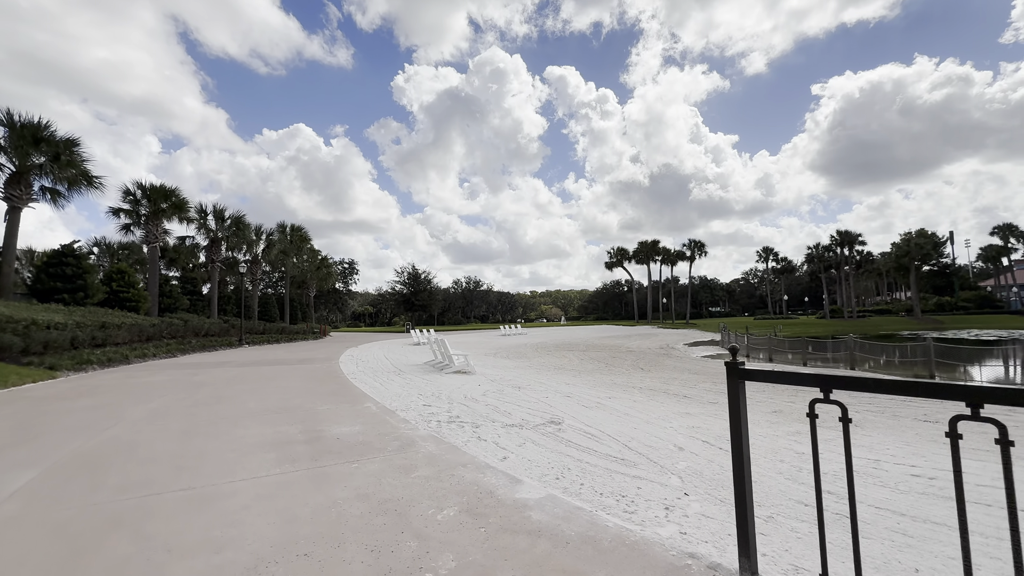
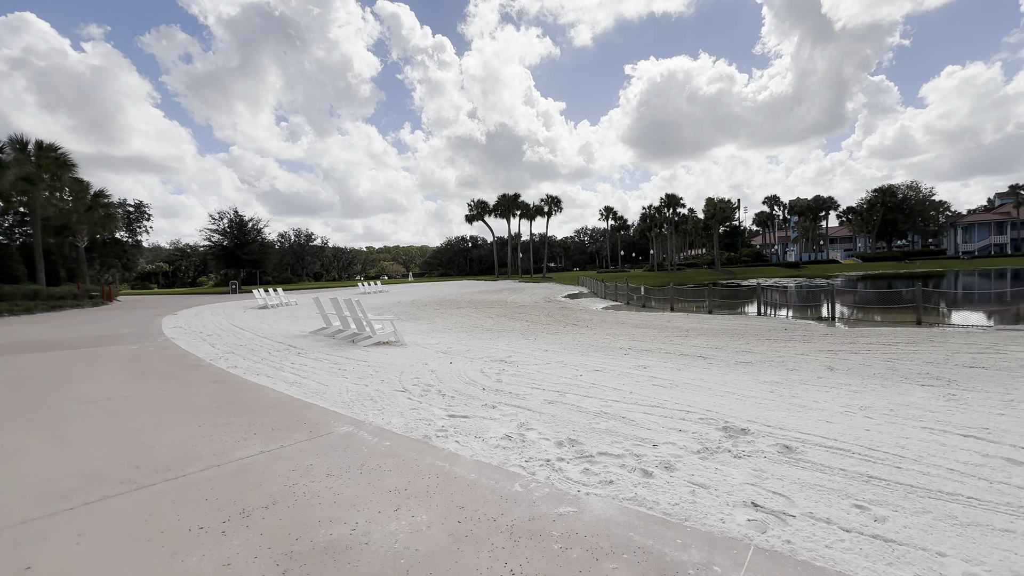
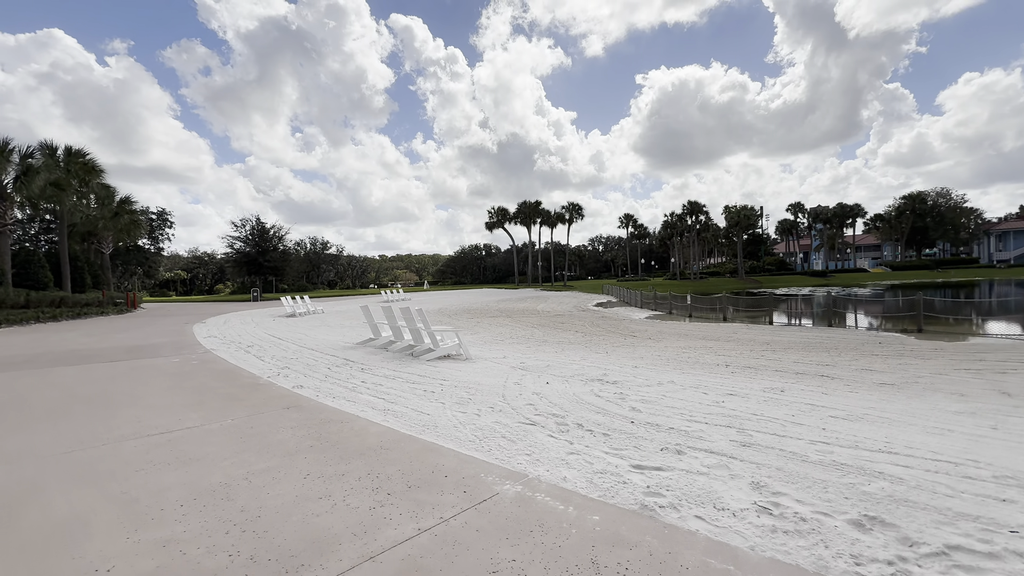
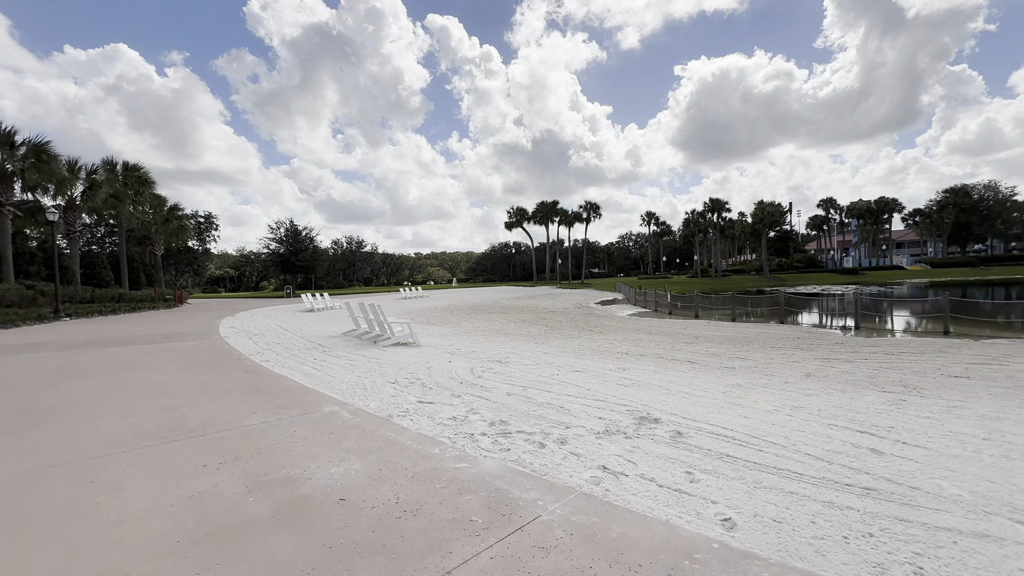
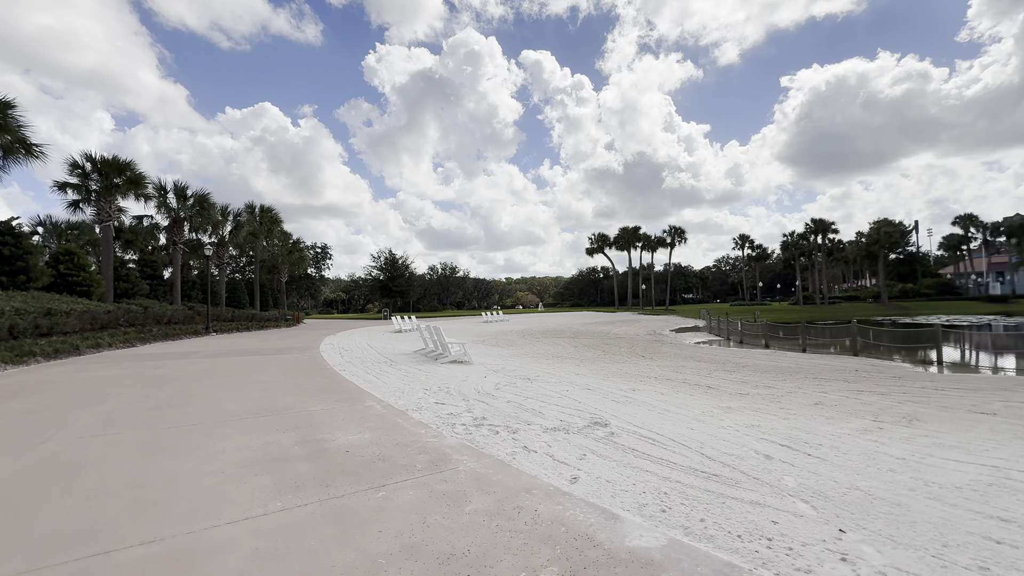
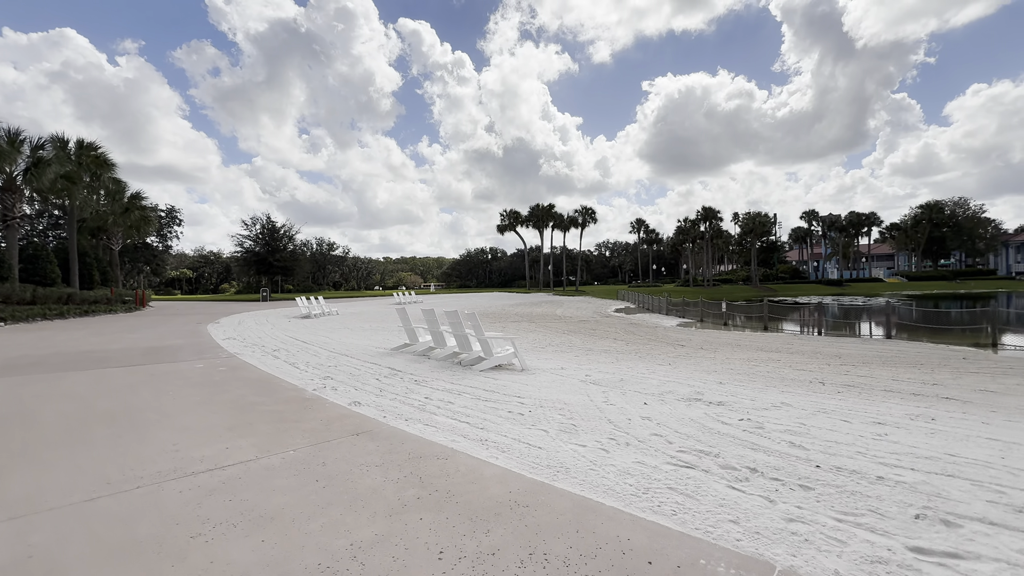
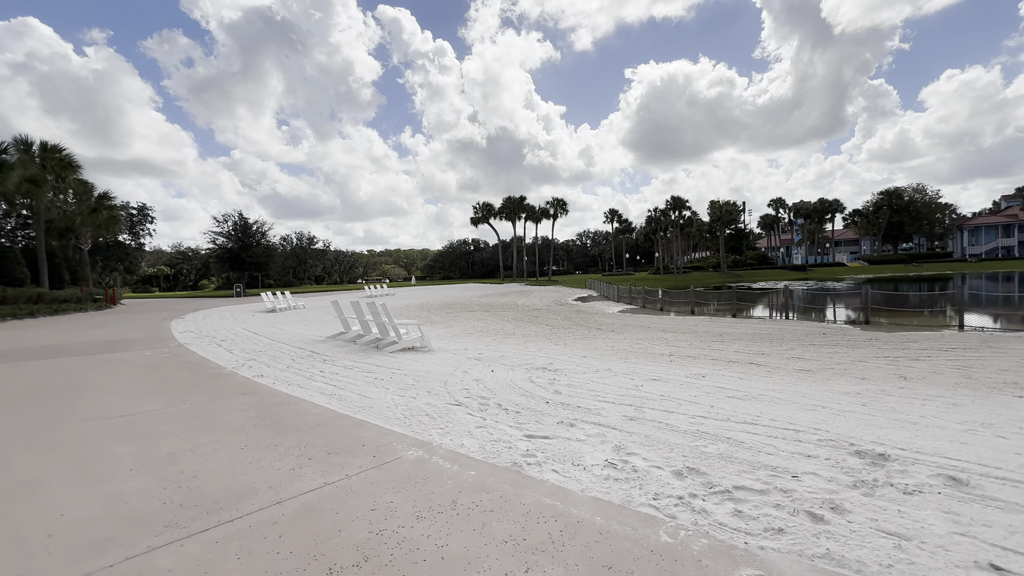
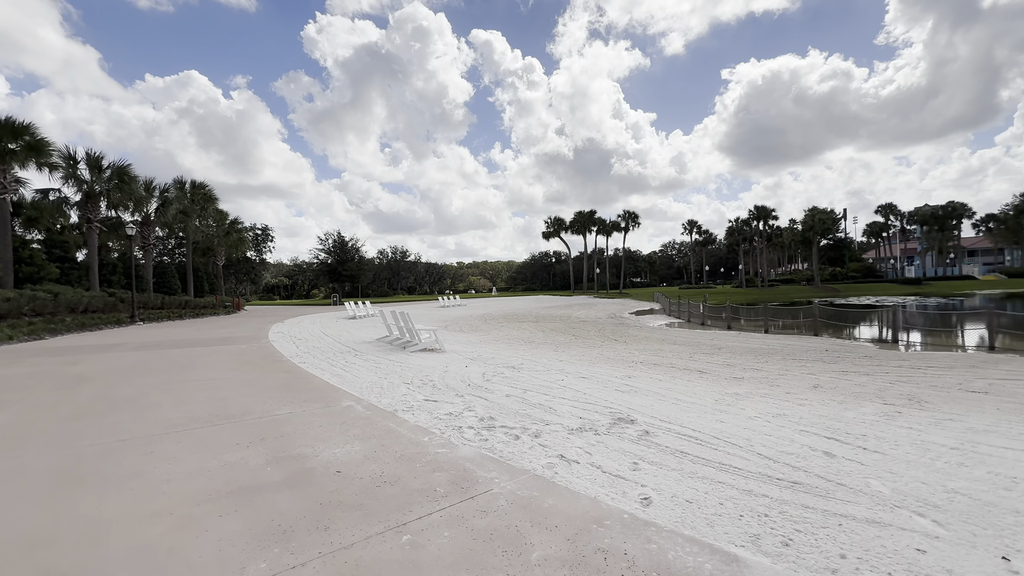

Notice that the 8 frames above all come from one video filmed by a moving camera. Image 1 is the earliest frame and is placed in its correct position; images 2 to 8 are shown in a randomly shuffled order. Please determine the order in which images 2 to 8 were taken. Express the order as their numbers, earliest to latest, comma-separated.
5, 8, 4, 2, 7, 3, 6
